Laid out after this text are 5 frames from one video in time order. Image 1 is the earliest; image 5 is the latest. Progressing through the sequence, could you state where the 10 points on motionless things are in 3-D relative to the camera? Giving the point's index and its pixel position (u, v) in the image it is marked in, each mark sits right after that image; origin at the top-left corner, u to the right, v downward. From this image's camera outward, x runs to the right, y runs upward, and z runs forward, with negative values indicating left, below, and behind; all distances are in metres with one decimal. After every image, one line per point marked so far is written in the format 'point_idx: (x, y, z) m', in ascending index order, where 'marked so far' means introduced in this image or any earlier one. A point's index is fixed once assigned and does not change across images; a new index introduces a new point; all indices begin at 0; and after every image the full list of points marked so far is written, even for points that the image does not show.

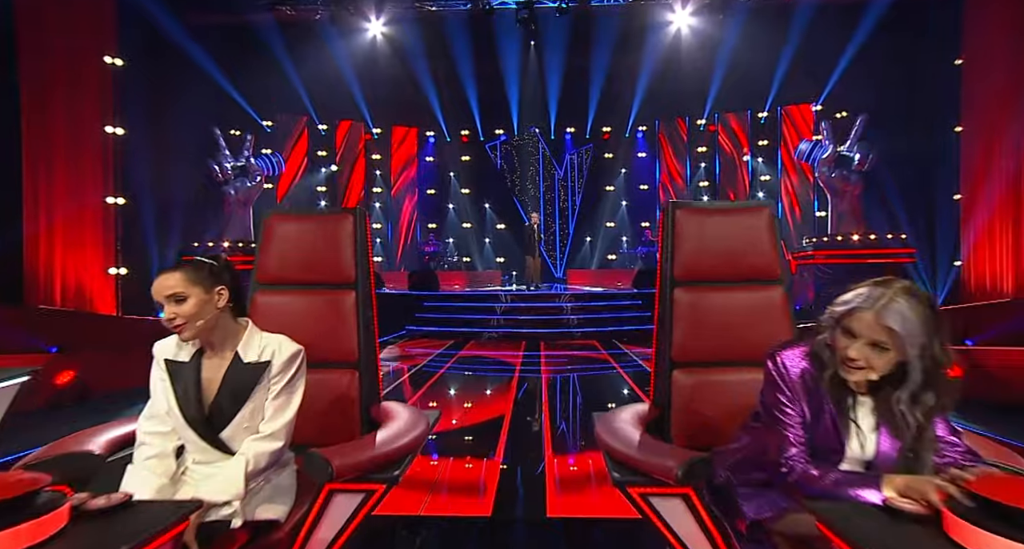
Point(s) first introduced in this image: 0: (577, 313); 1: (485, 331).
0: (+0.8, -0.5, +5.7) m
1: (-0.4, -0.7, +5.8) m
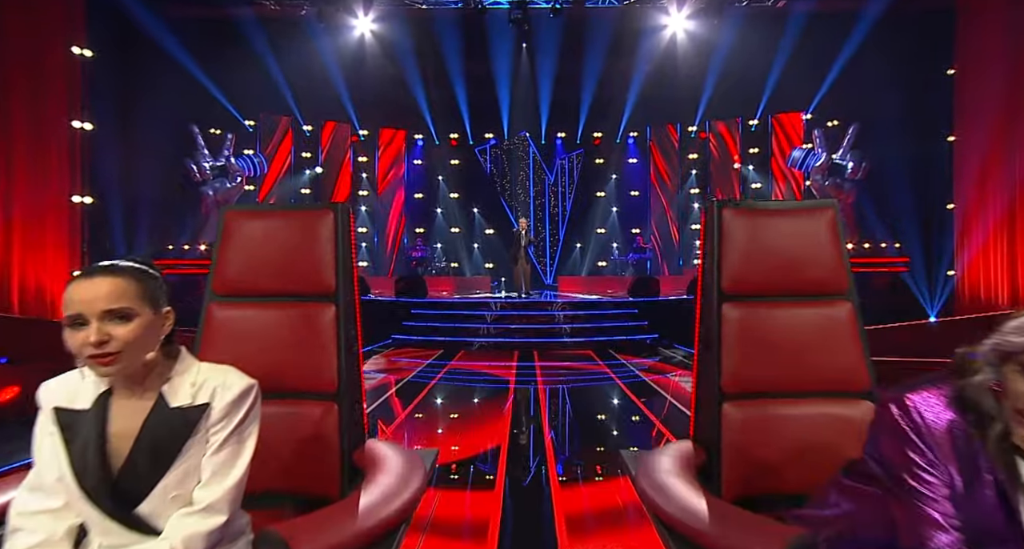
0: (+0.7, -0.6, +5.5) m
1: (-0.5, -0.8, +5.6) m
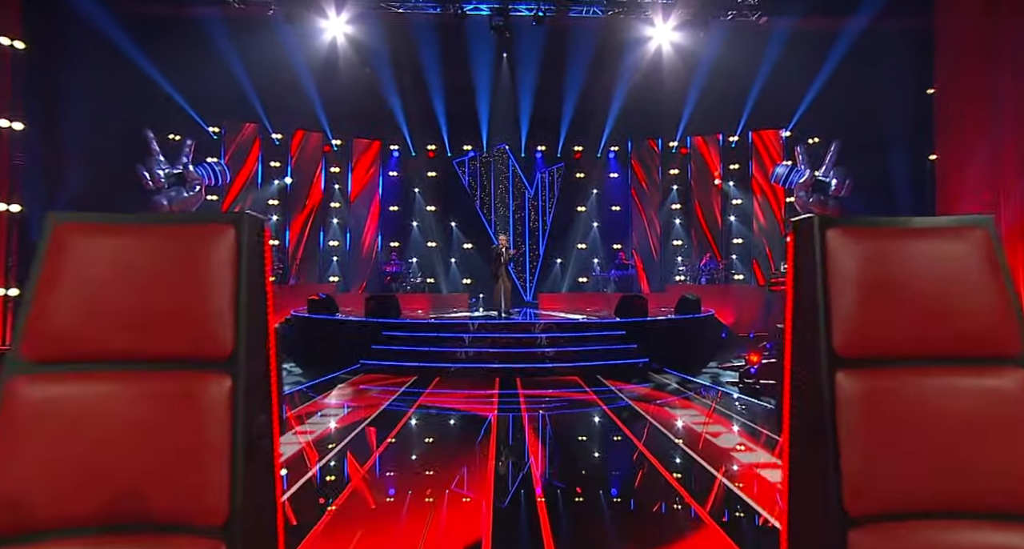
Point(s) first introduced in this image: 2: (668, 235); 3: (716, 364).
0: (+0.4, -0.8, +5.2) m
1: (-0.7, -1.0, +5.1) m
2: (+3.6, +0.9, +10.8) m
3: (+2.6, -1.1, +5.9) m
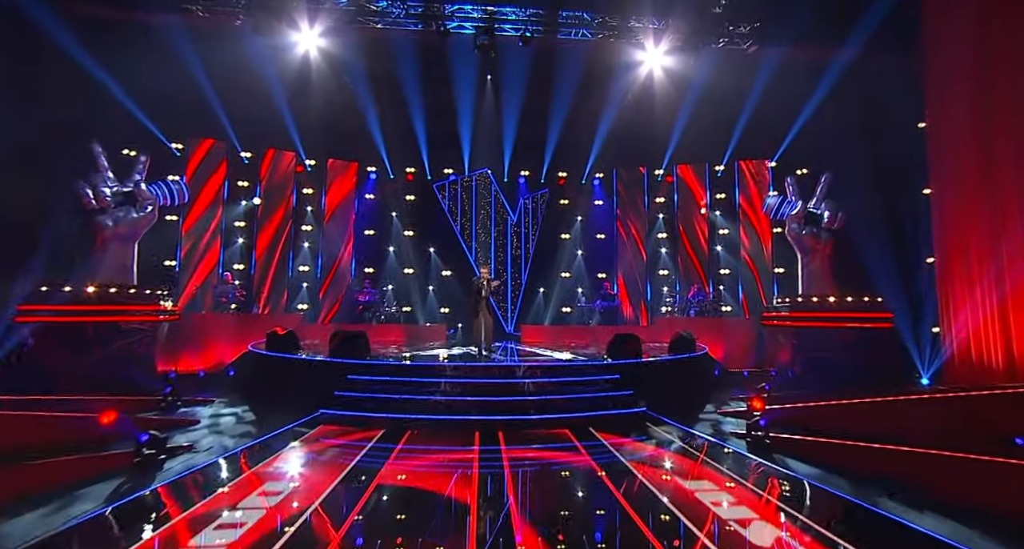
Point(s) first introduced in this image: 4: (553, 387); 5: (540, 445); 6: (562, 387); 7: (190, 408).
0: (+0.3, -1.2, +4.6) m
1: (-0.9, -1.3, +4.6) m
2: (+3.2, +0.2, +10.5) m
3: (+2.4, -1.6, +5.5) m
4: (+0.4, -1.1, +4.8) m
5: (+0.3, -1.5, +4.2) m
6: (+0.5, -1.1, +4.8) m
7: (-3.4, -1.4, +5.0) m
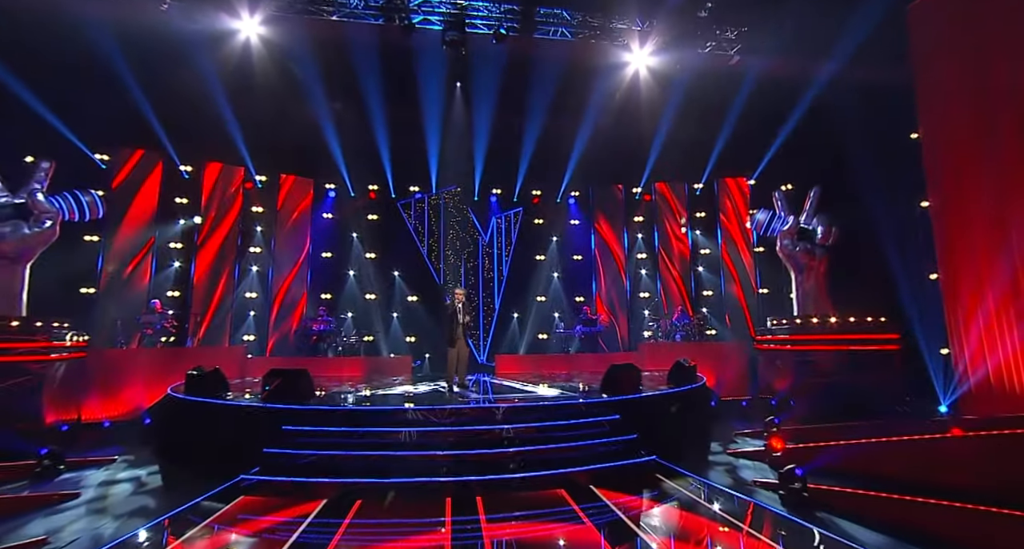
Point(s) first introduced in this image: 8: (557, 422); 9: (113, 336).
0: (+0.1, -1.4, +3.8) m
1: (-1.0, -1.5, +3.7) m
2: (+2.6, -0.2, +9.9) m
3: (+2.1, -1.8, +4.8) m
4: (+0.2, -1.3, +3.9) m
5: (+0.1, -1.6, +3.4) m
6: (+0.3, -1.3, +4.0) m
7: (-3.6, -1.7, +4.0) m
8: (+0.4, -1.2, +4.0) m
9: (-6.2, -1.0, +7.3) m
